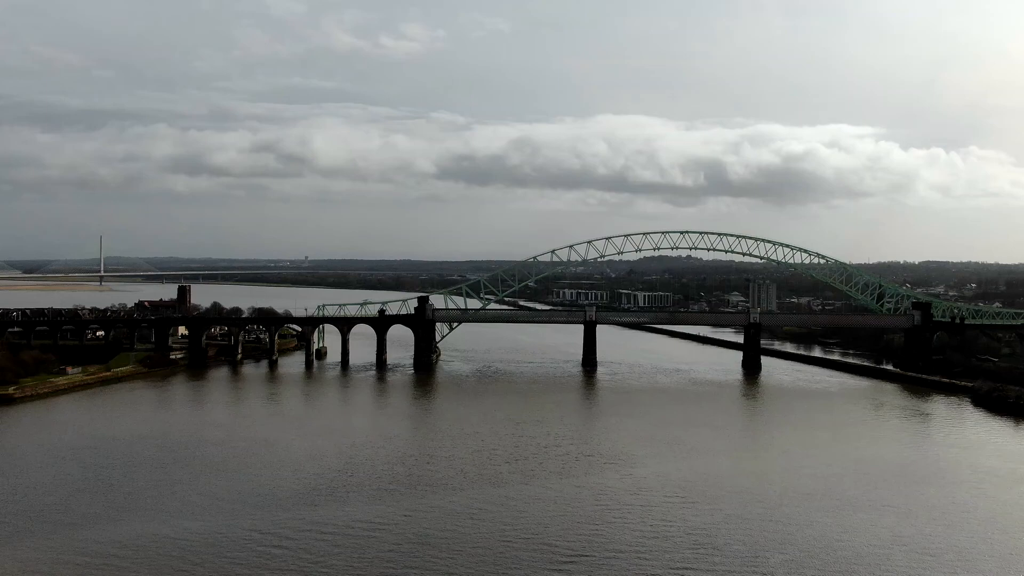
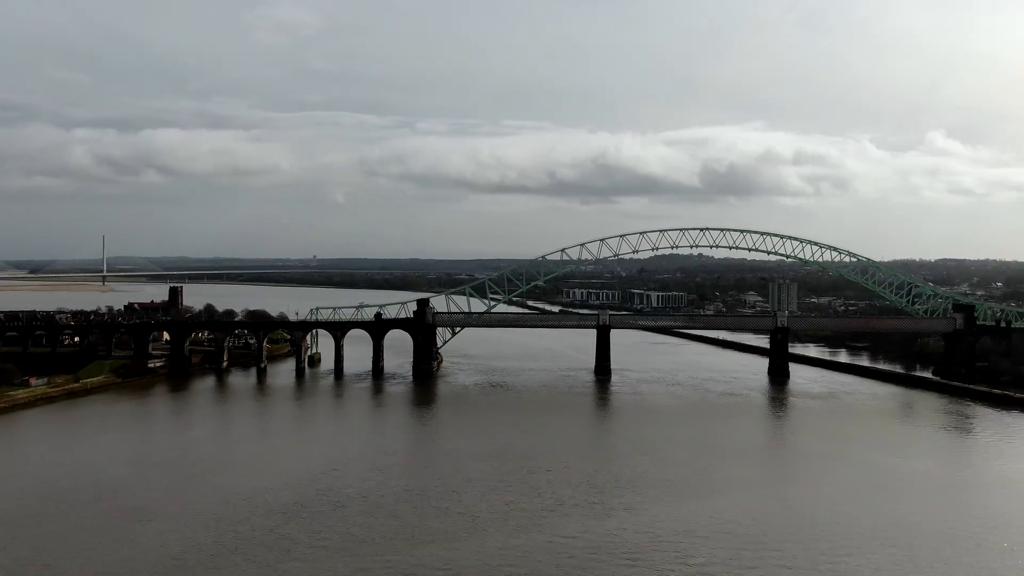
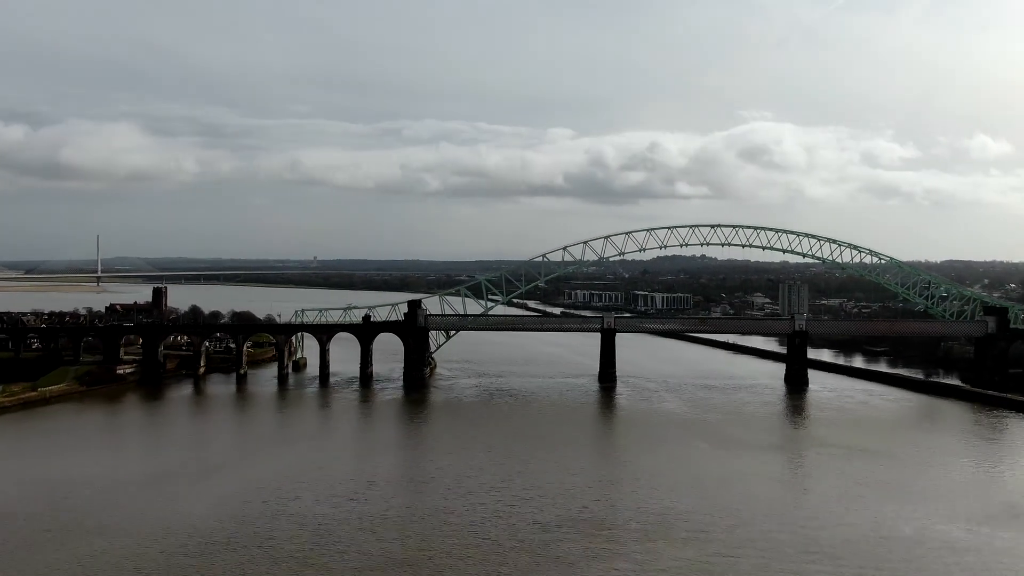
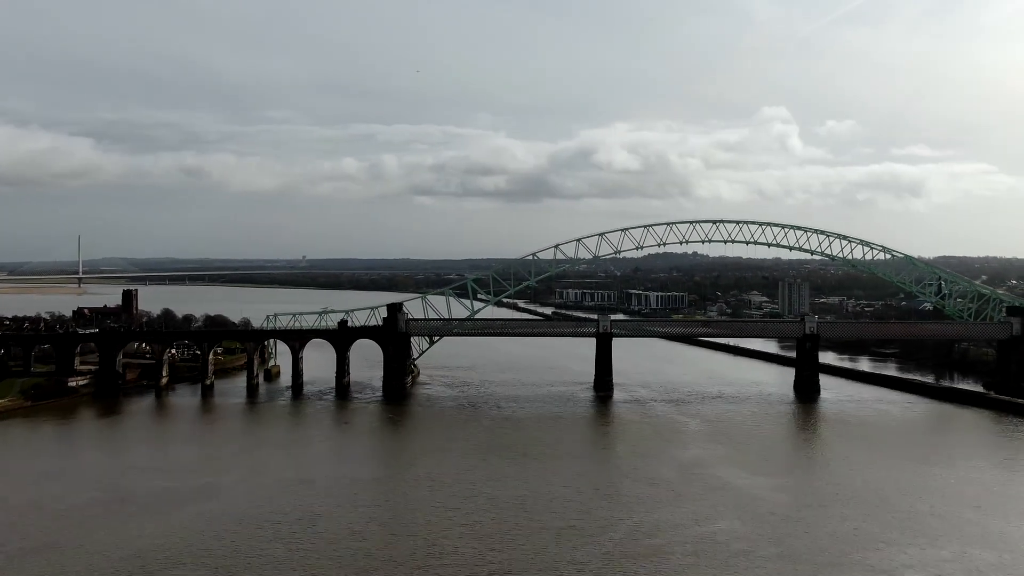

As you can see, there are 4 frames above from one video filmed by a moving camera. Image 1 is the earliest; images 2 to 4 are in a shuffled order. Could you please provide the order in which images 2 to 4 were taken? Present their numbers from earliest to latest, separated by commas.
2, 3, 4
